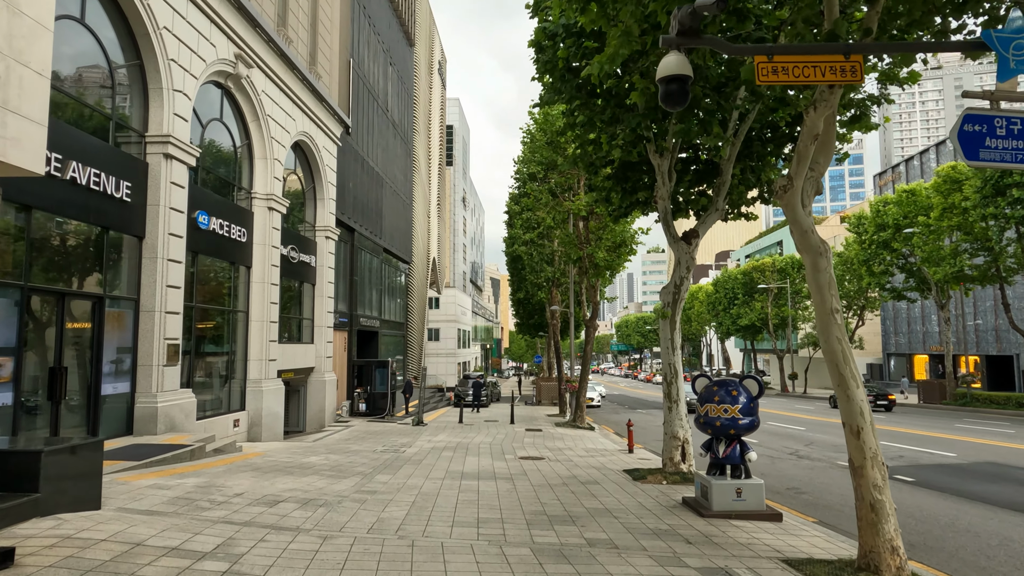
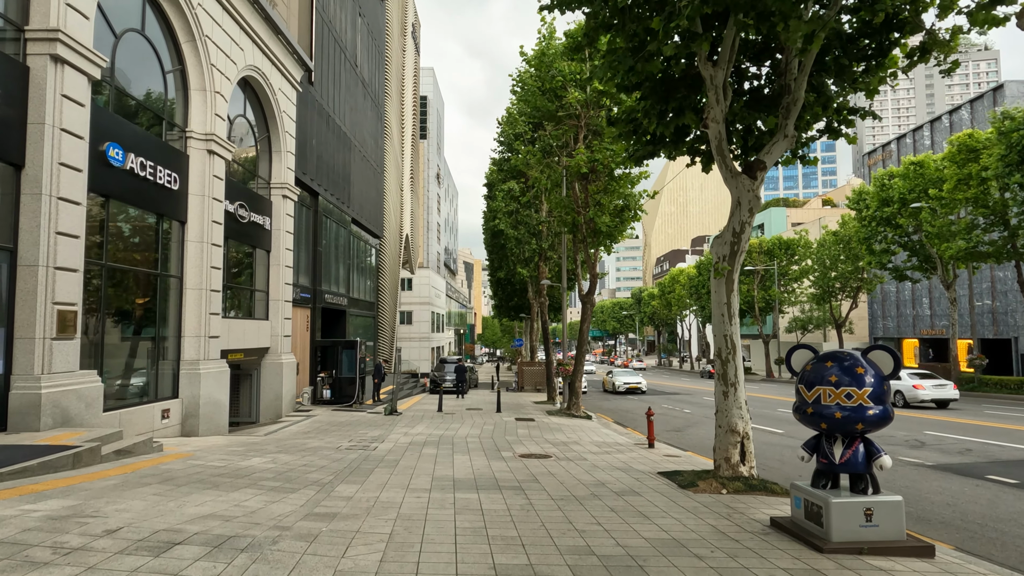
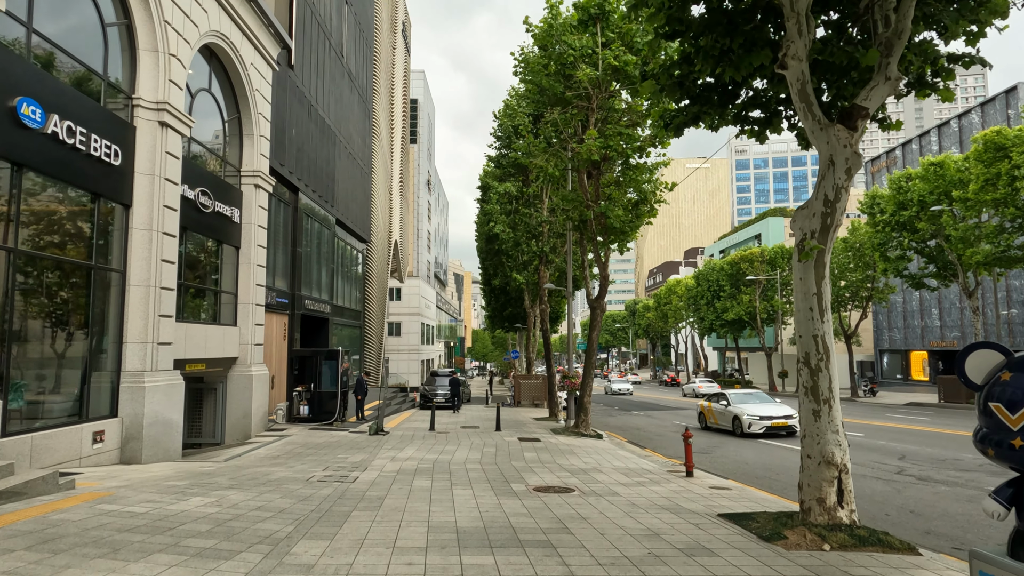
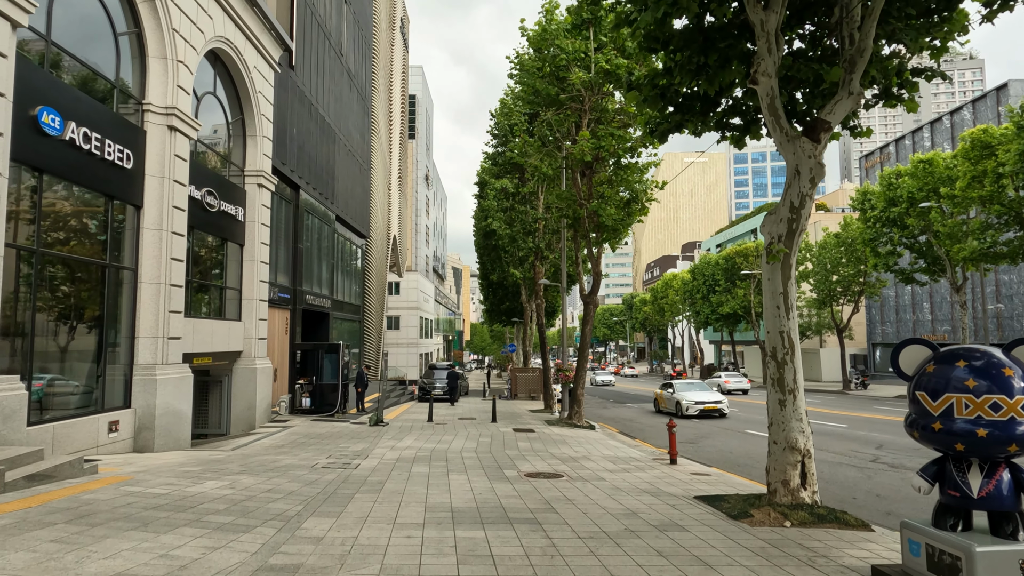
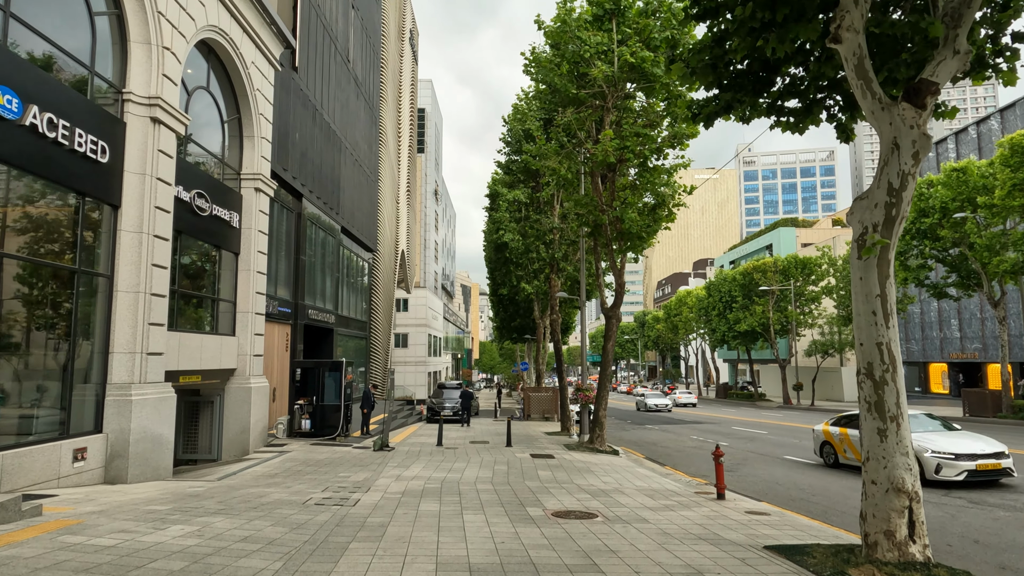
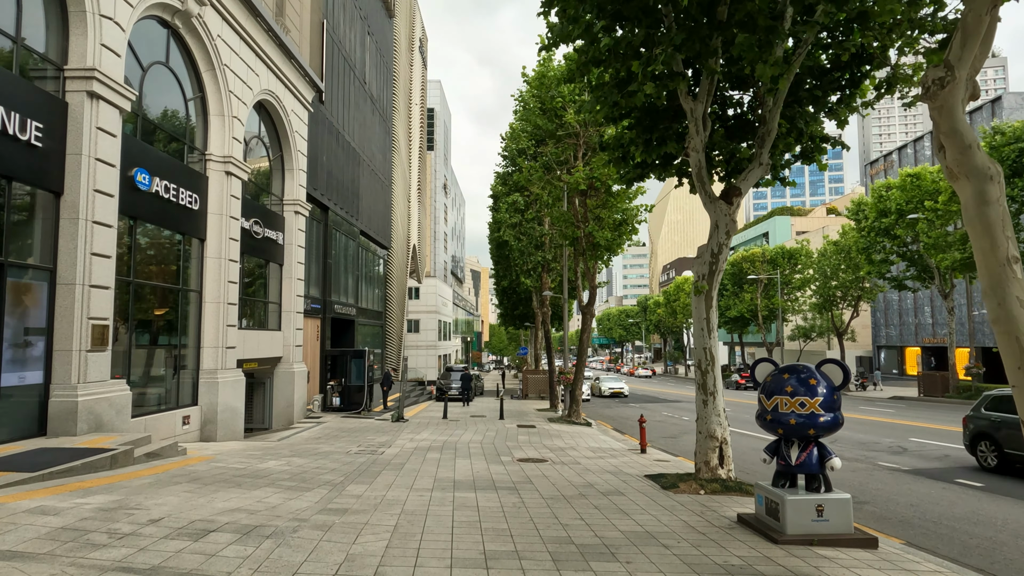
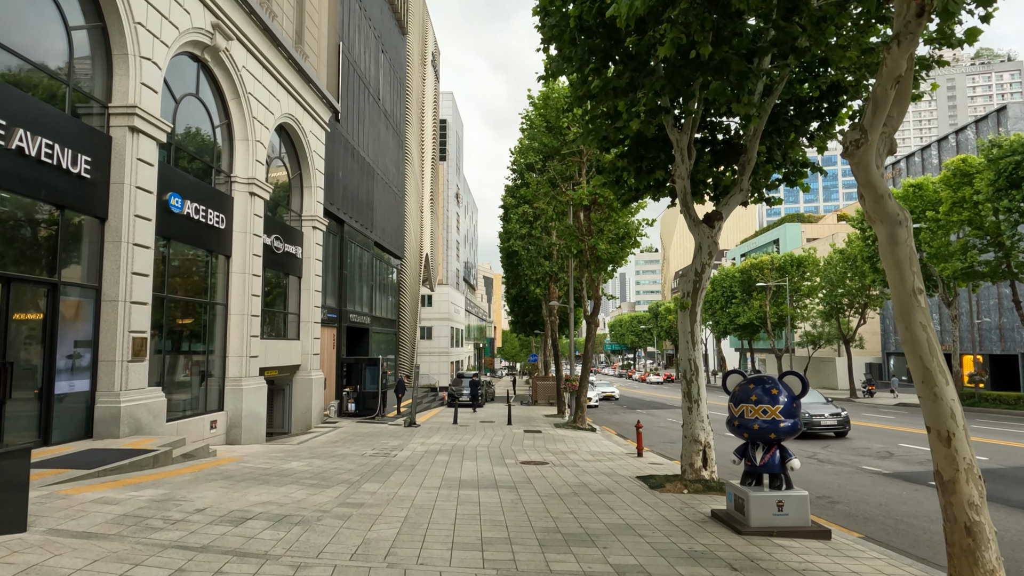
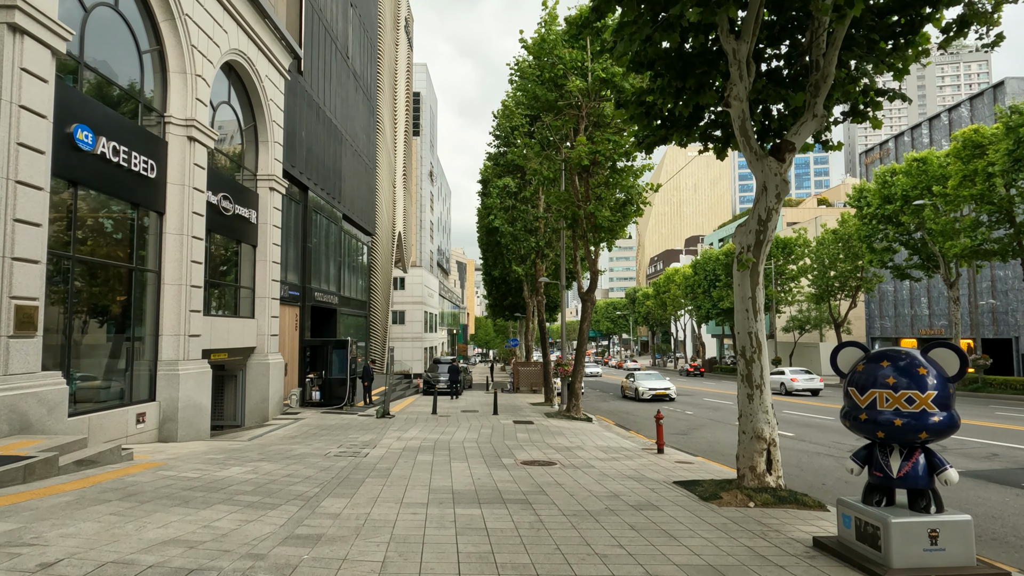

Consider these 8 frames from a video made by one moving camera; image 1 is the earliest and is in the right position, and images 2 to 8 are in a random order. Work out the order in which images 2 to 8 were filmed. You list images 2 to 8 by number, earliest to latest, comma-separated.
7, 6, 2, 8, 4, 3, 5
